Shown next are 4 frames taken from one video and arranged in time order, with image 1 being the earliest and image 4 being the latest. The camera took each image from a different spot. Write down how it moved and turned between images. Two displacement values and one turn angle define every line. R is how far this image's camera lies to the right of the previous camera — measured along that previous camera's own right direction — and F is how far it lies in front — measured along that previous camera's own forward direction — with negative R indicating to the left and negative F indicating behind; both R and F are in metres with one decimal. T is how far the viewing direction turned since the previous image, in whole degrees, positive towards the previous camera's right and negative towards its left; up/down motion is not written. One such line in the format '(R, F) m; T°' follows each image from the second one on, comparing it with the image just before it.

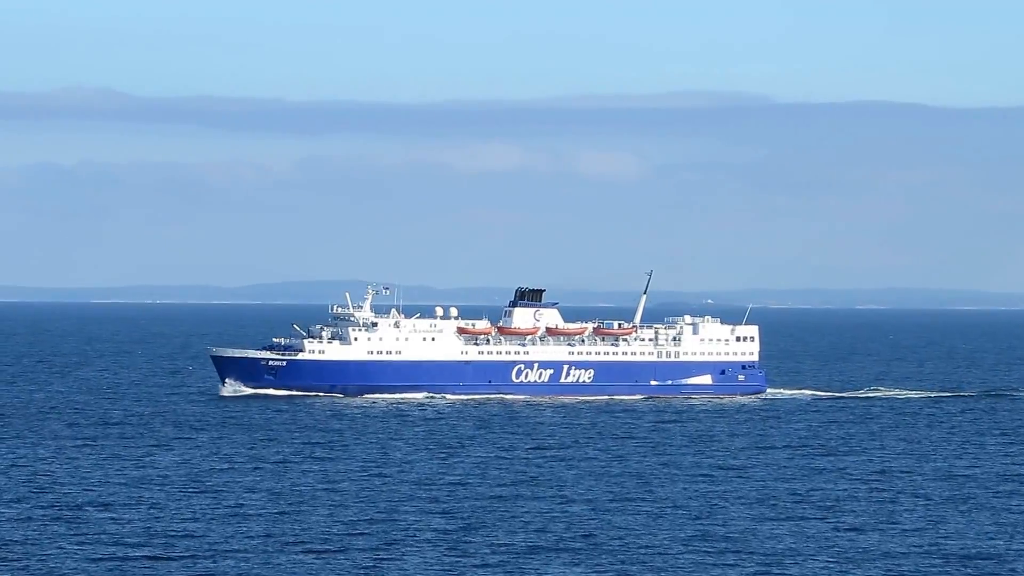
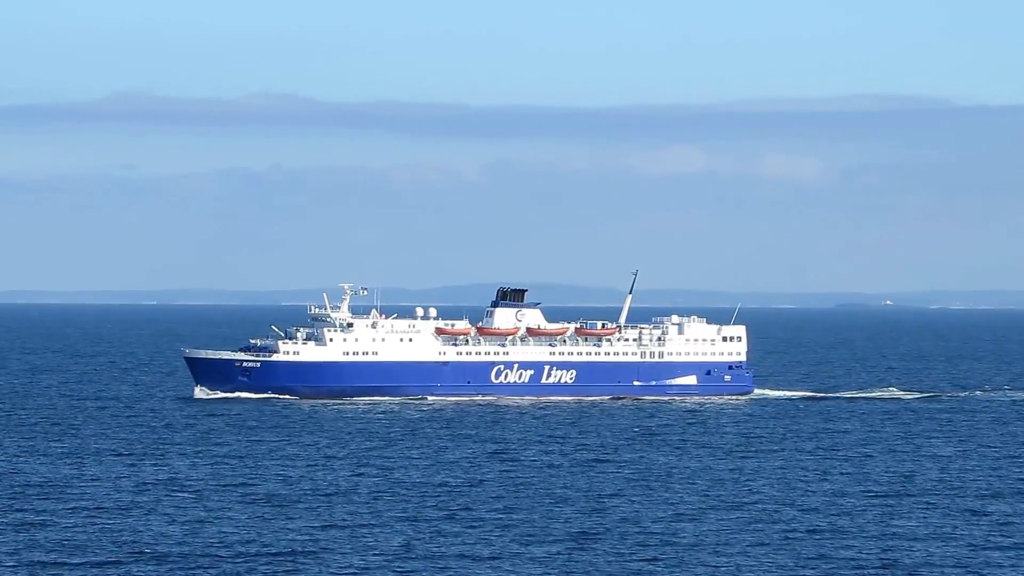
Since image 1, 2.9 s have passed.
(+6.2, +1.4) m; -3°
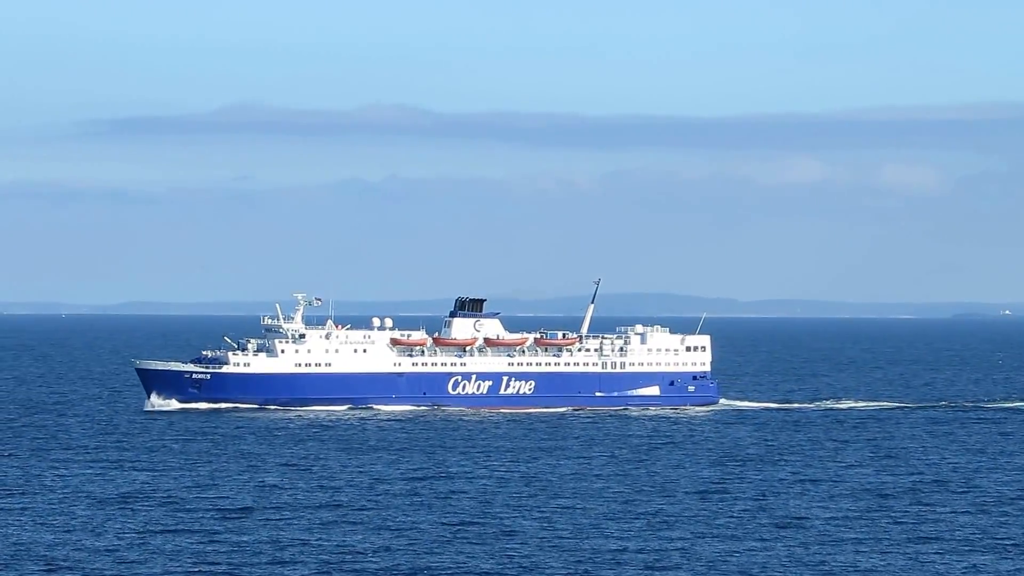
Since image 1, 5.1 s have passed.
(+4.6, +1.7) m; -1°
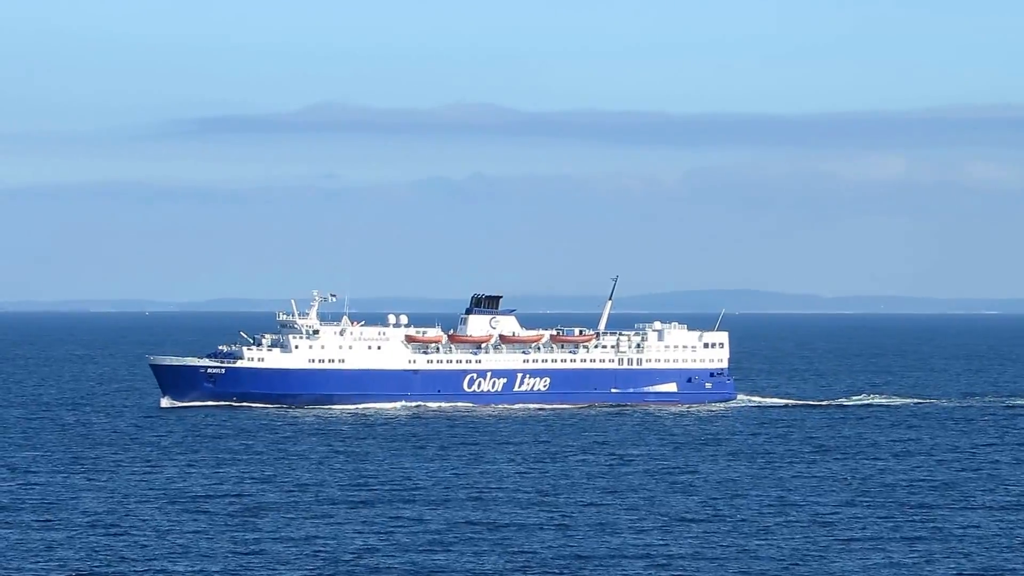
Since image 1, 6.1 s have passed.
(+1.3, +0.7) m; -1°
